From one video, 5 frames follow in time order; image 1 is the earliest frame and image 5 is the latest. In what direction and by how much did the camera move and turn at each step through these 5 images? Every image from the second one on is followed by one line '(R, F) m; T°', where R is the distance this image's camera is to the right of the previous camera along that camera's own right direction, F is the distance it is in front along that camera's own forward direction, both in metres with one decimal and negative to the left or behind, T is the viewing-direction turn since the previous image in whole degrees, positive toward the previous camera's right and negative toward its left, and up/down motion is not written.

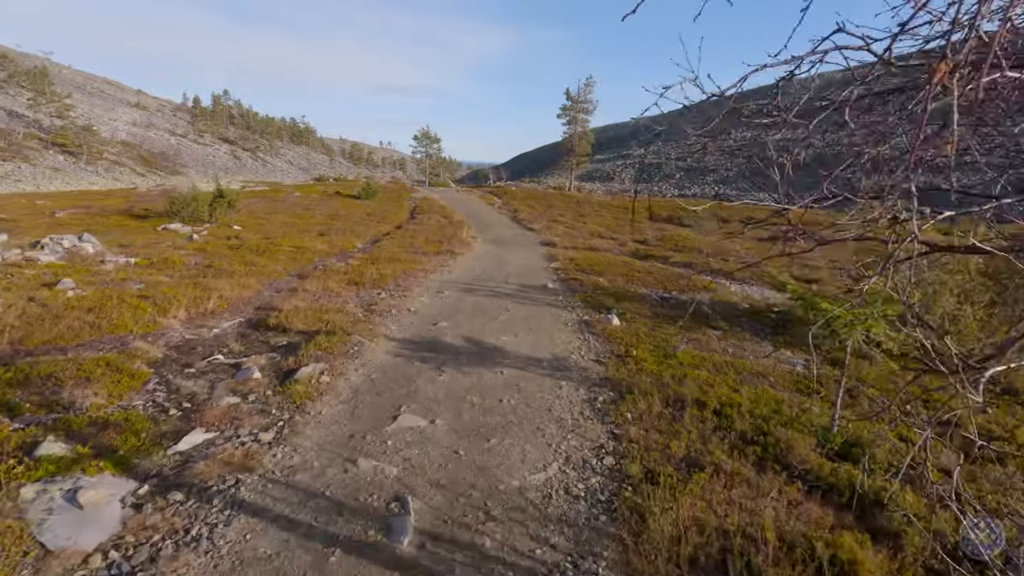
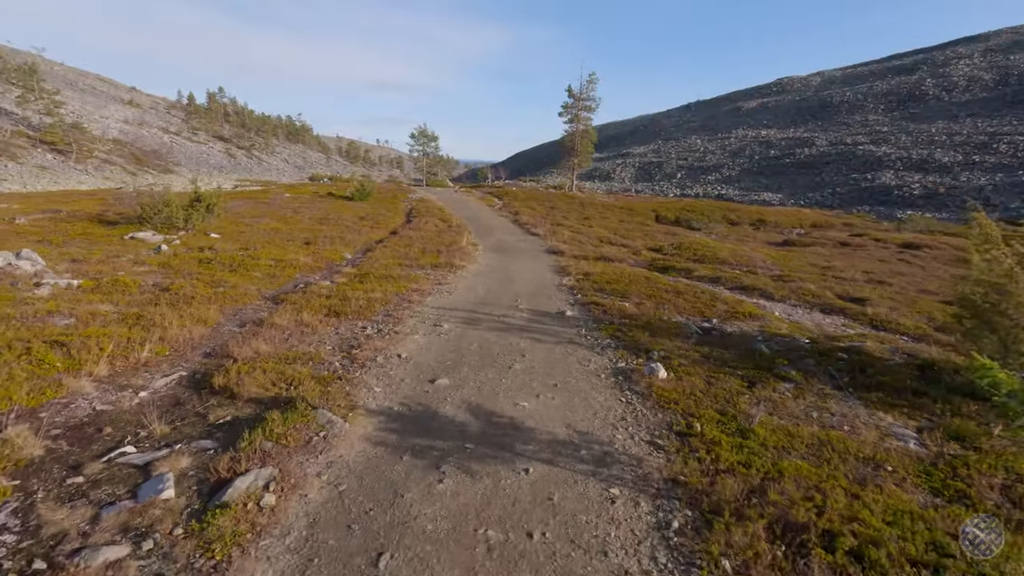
(-0.4, +2.6) m; 0°
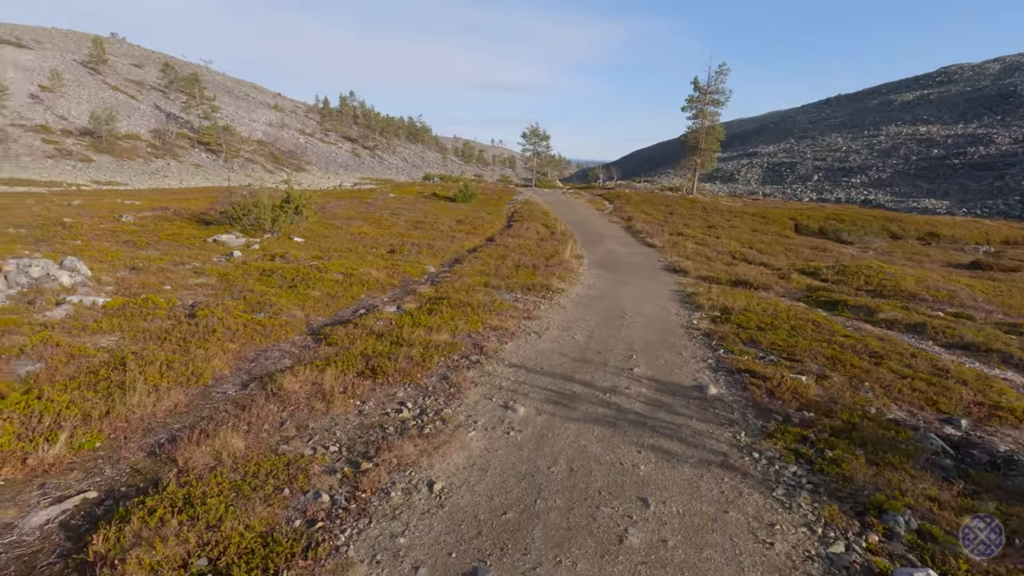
(-0.2, +4.3) m; -11°
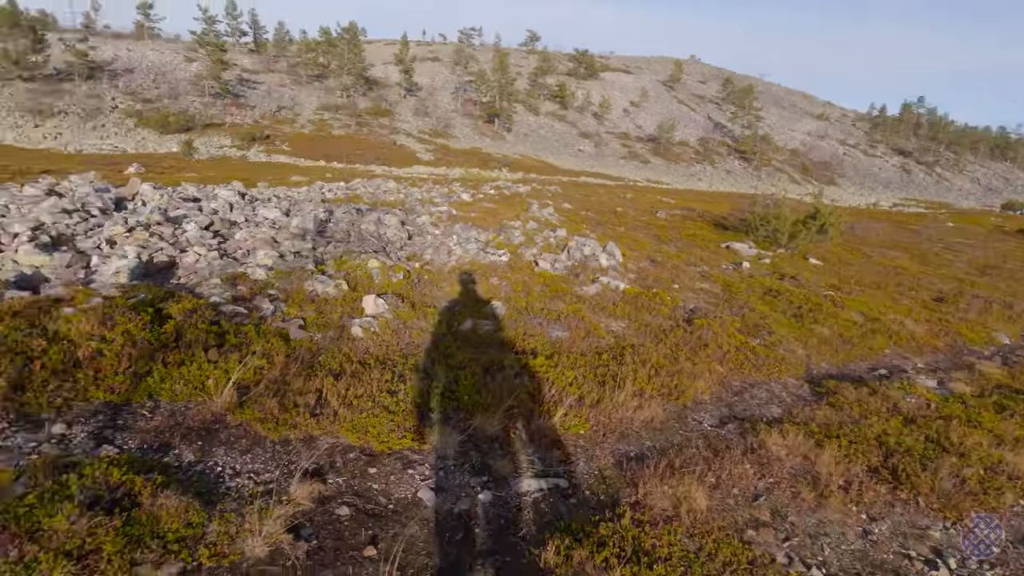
(-0.9, +1.2) m; -49°
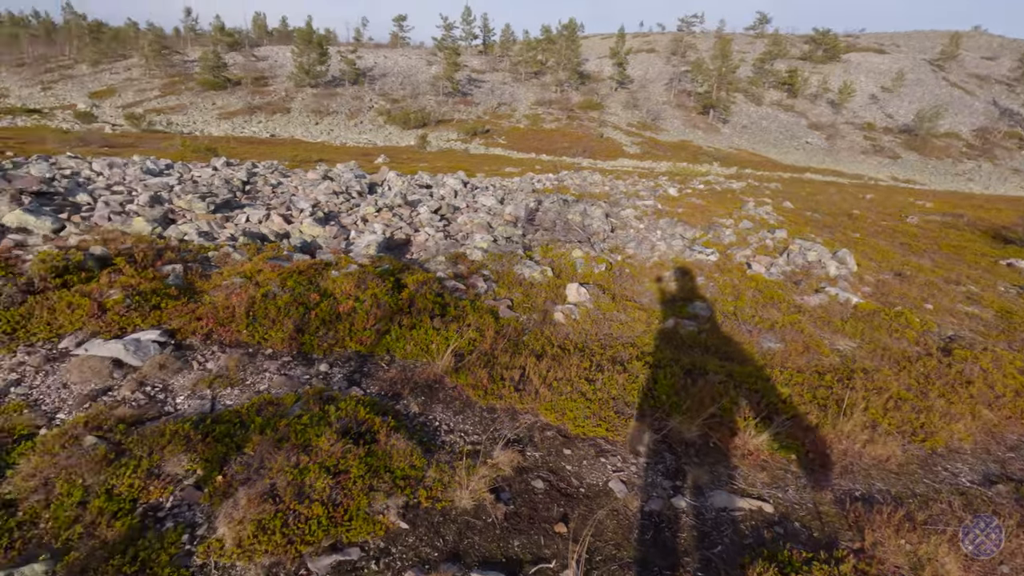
(-0.2, 0.0) m; -20°
